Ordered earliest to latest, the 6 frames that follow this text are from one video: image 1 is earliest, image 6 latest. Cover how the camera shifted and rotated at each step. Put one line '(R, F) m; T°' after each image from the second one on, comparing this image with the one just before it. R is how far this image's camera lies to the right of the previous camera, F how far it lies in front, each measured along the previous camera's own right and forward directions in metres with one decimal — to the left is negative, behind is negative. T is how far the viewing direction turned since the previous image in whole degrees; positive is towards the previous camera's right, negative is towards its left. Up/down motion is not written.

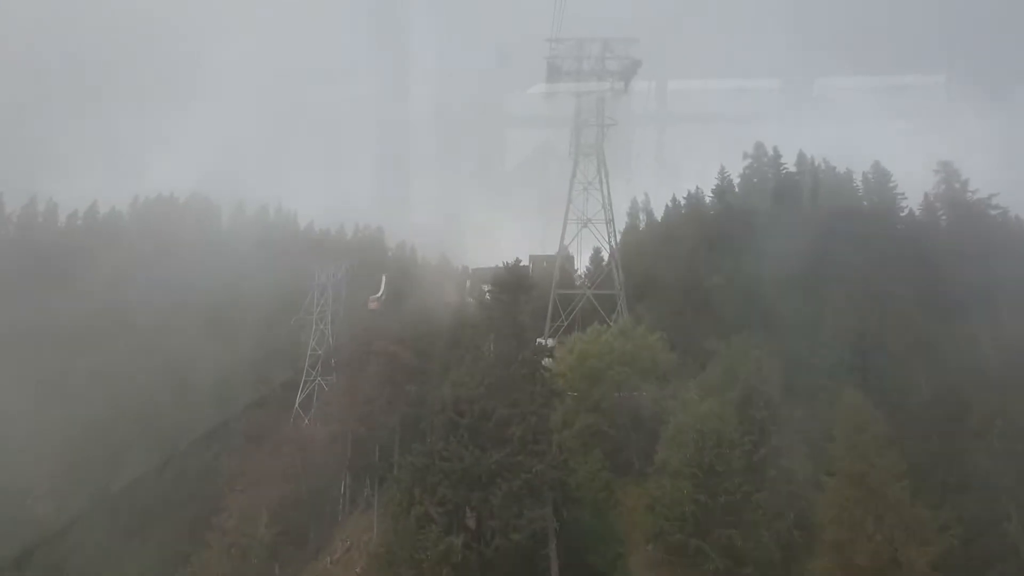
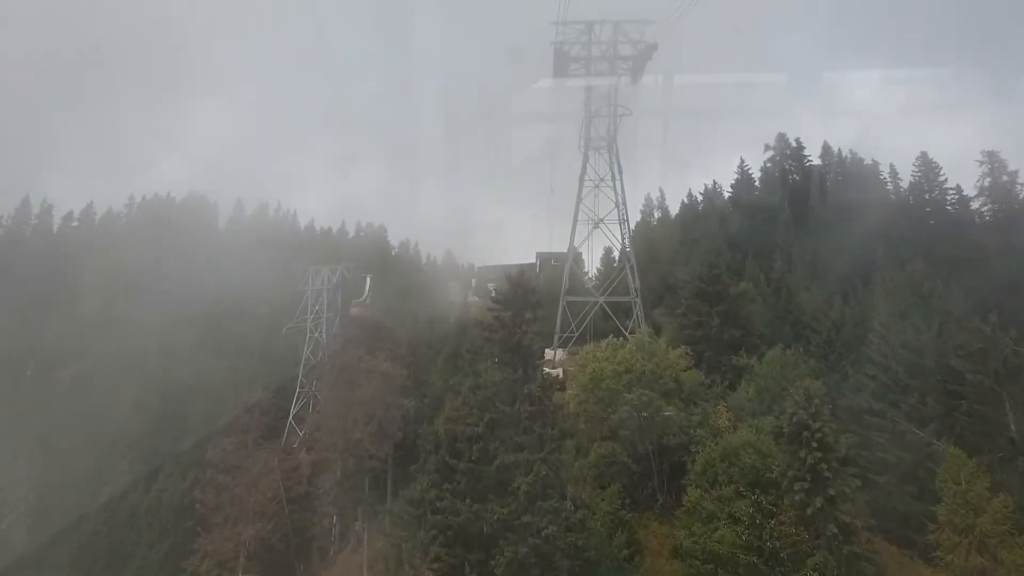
(+0.1, +2.8) m; -1°
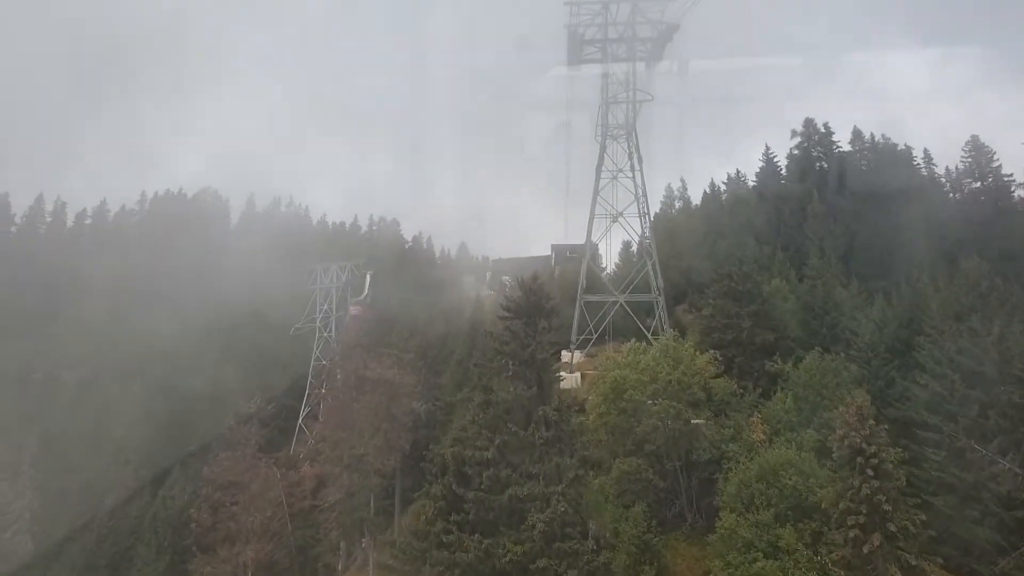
(+0.1, +1.7) m; -1°
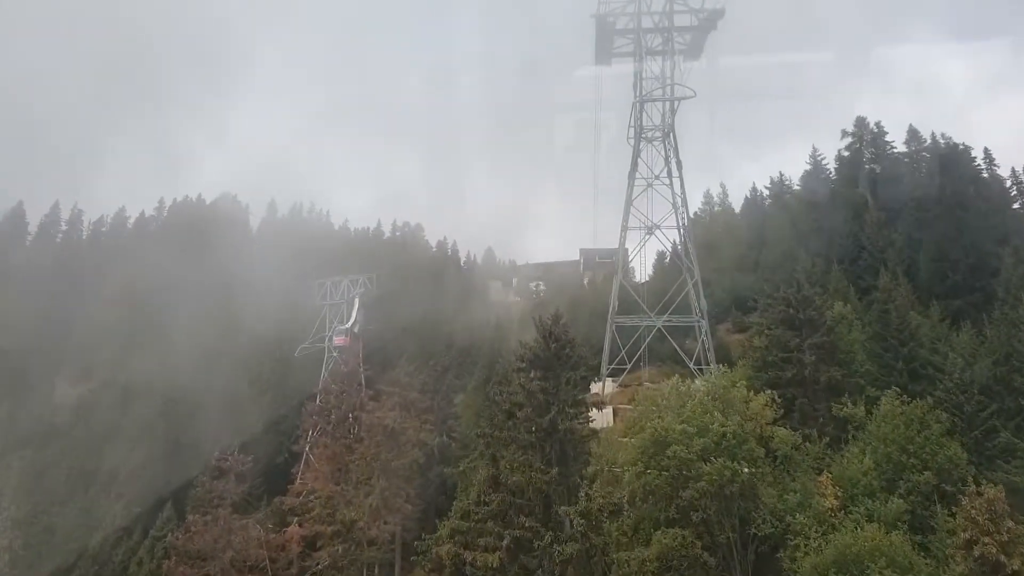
(+0.2, +3.3) m; -2°
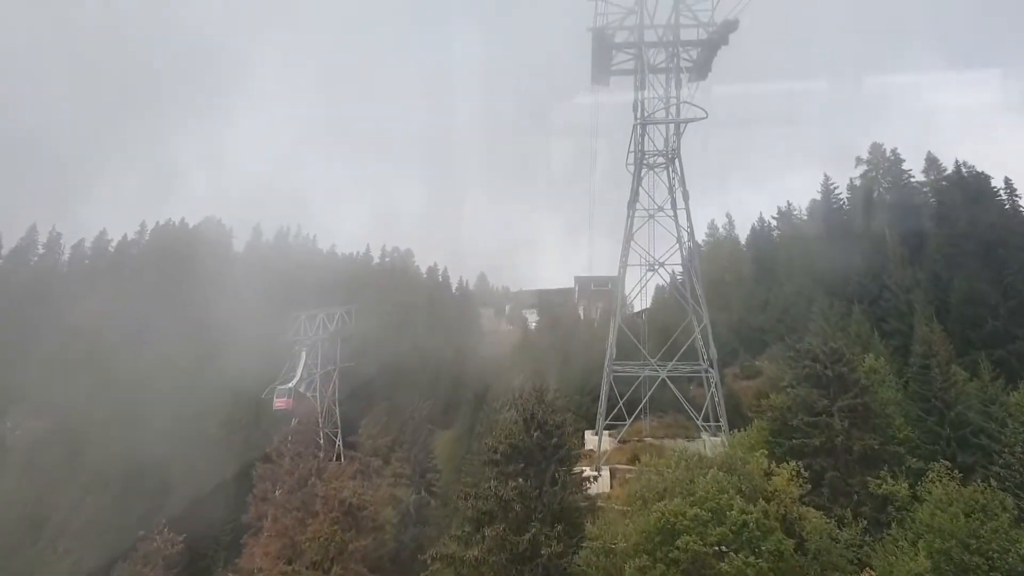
(+0.3, +2.9) m; 0°
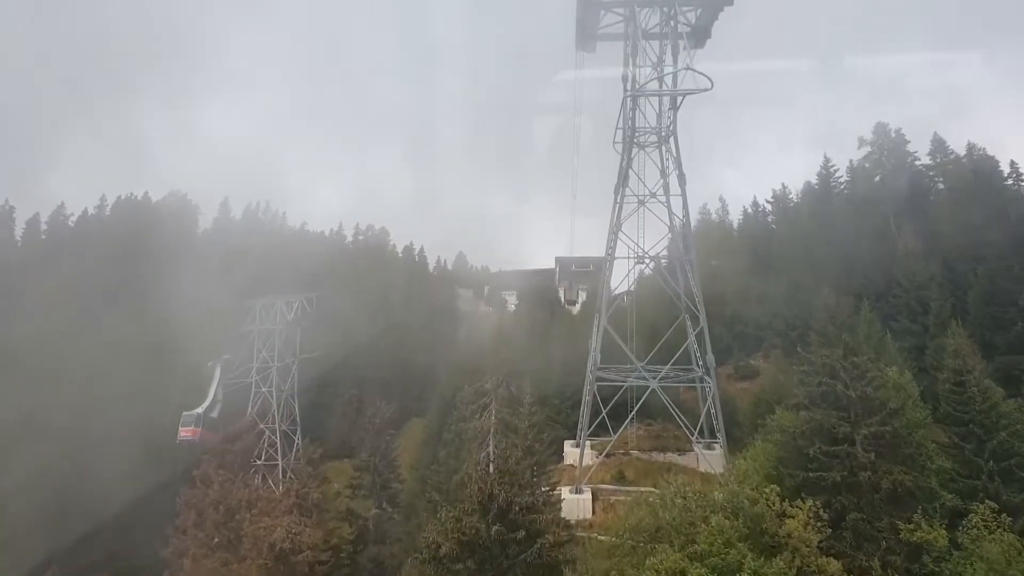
(+0.2, +2.8) m; +1°
